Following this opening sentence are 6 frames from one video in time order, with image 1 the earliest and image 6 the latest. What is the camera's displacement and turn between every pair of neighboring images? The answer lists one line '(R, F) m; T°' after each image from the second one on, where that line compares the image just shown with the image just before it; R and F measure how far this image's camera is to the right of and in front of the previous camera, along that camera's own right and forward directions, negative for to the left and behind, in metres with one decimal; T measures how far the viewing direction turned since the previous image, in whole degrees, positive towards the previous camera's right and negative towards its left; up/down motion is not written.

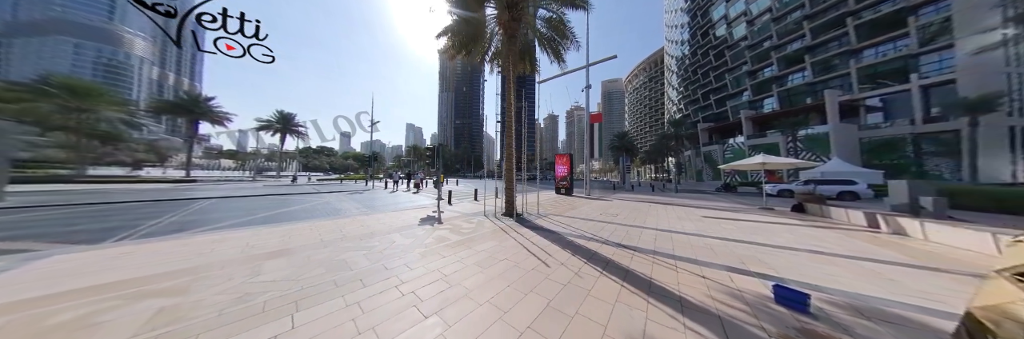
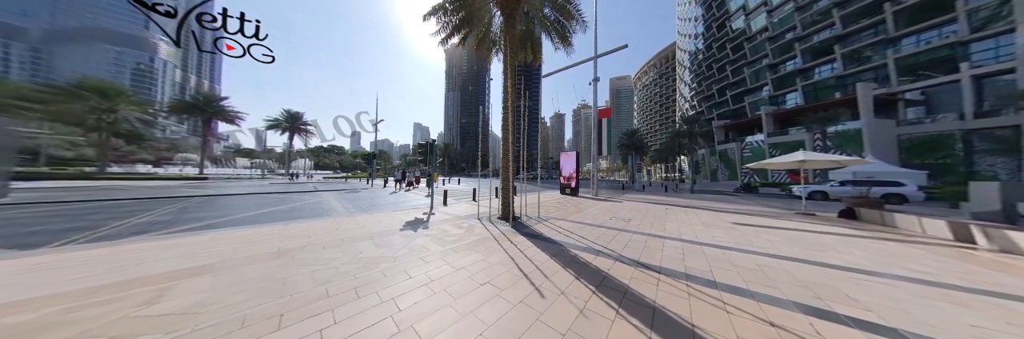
(+0.3, +0.8) m; -2°
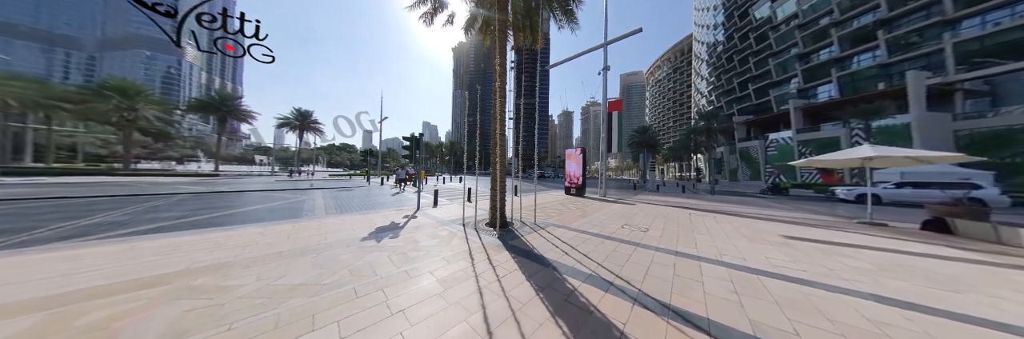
(+0.5, +1.0) m; -2°
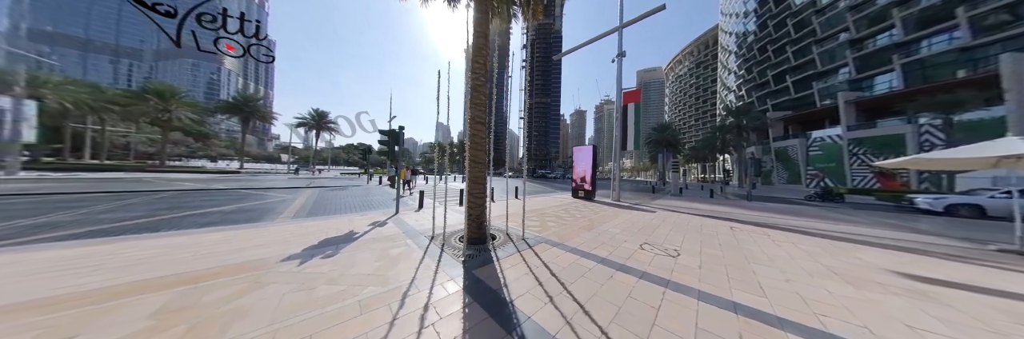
(+0.7, +1.2) m; -3°
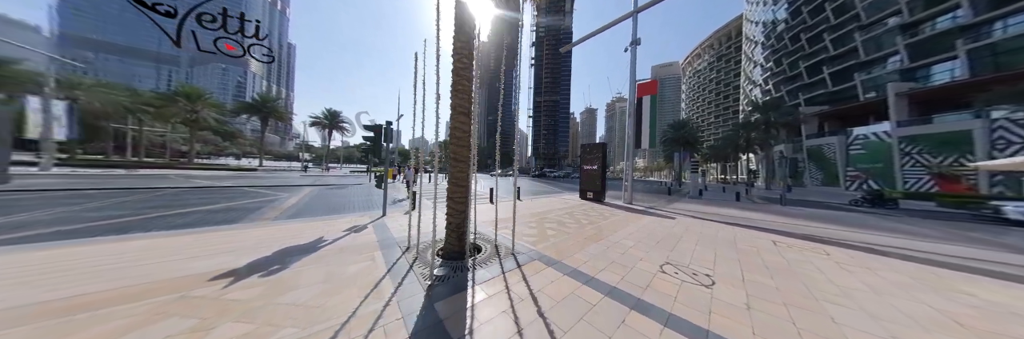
(+0.4, +0.7) m; -3°
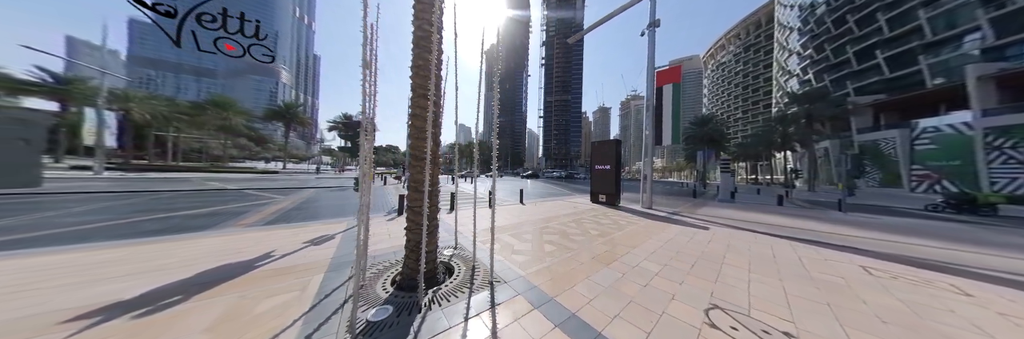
(+0.5, +0.9) m; -4°
